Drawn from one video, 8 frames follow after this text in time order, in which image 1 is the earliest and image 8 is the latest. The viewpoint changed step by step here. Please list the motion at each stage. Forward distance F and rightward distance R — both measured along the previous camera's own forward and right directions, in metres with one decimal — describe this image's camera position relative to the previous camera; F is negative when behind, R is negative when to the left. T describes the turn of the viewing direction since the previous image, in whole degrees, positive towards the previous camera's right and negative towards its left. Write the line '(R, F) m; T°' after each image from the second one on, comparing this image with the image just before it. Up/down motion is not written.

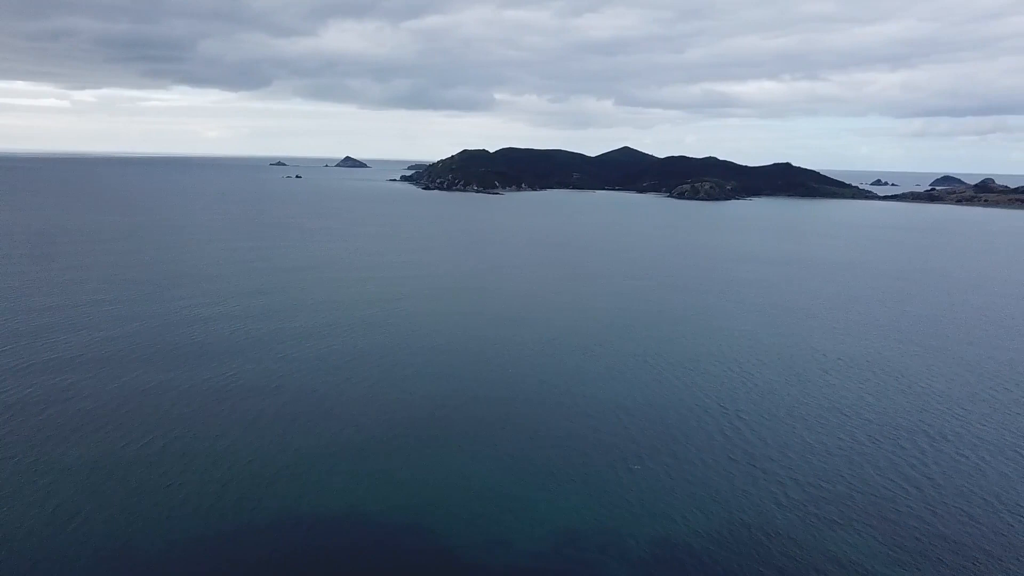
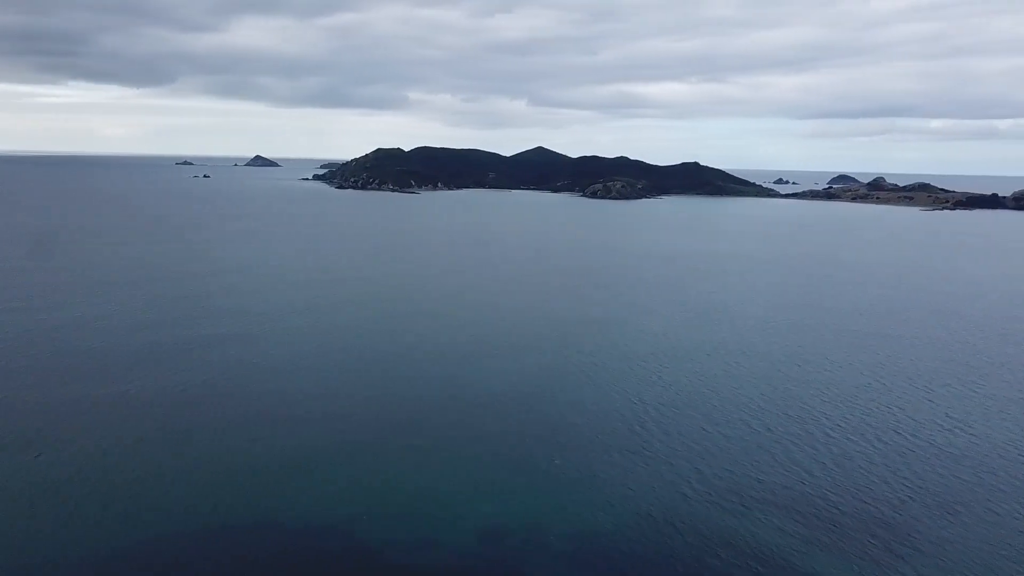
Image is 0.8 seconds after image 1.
(-0.4, -0.3) m; +6°
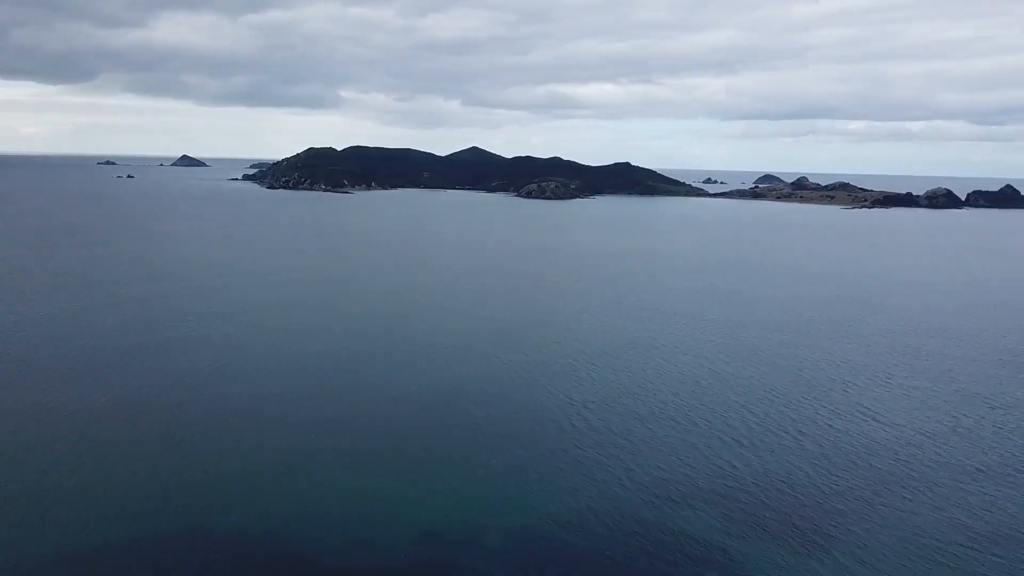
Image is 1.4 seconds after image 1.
(+0.1, -0.4) m; +4°
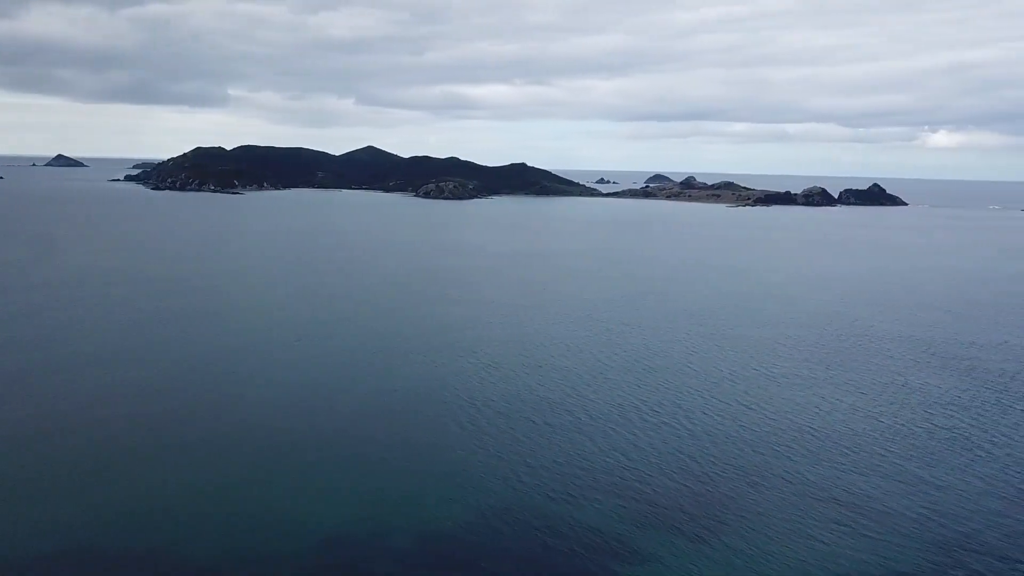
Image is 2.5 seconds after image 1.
(-1.2, -0.5) m; +7°
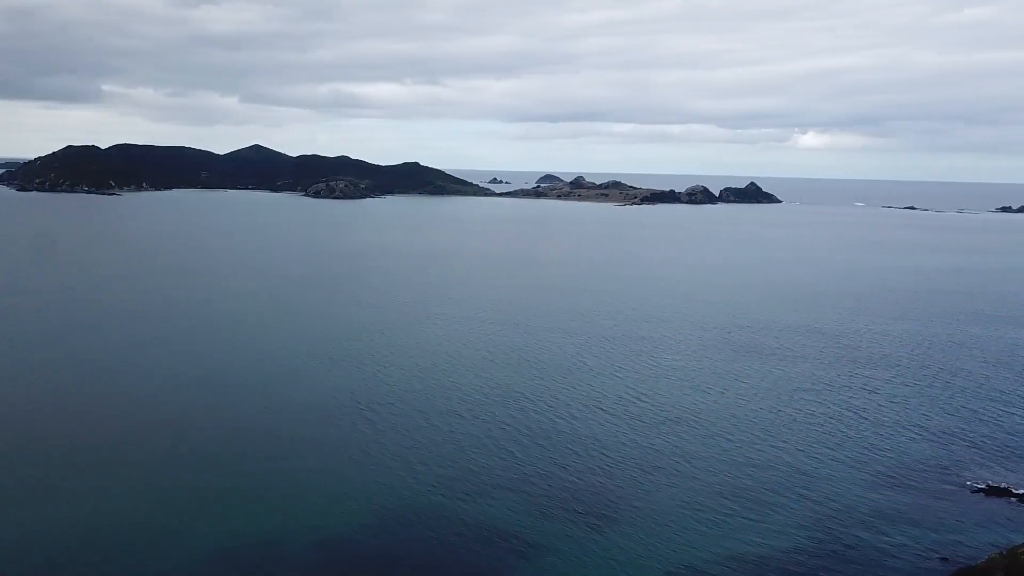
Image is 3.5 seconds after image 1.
(-0.2, -0.7) m; +7°
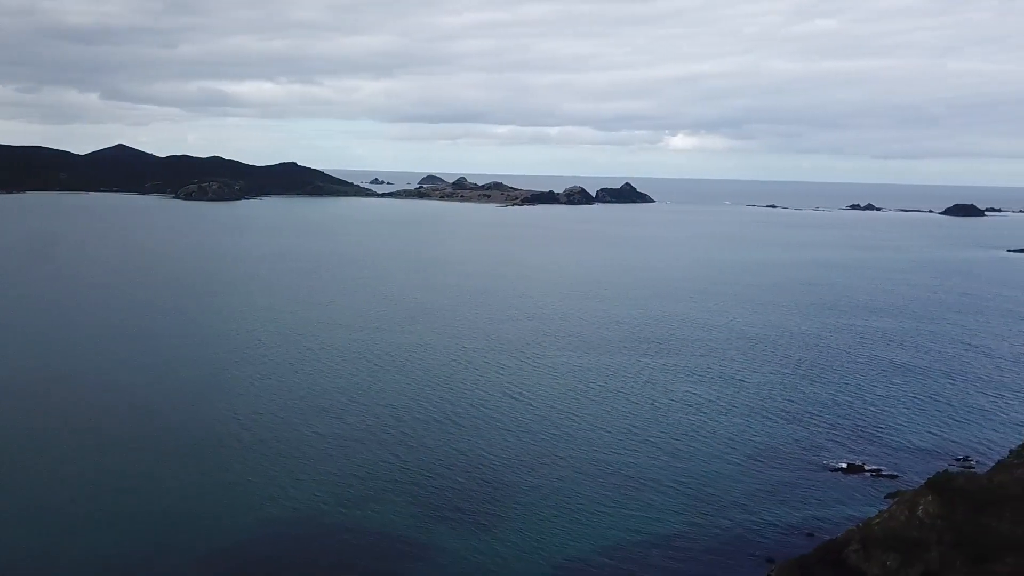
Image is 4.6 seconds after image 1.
(+0.4, -0.8) m; +8°
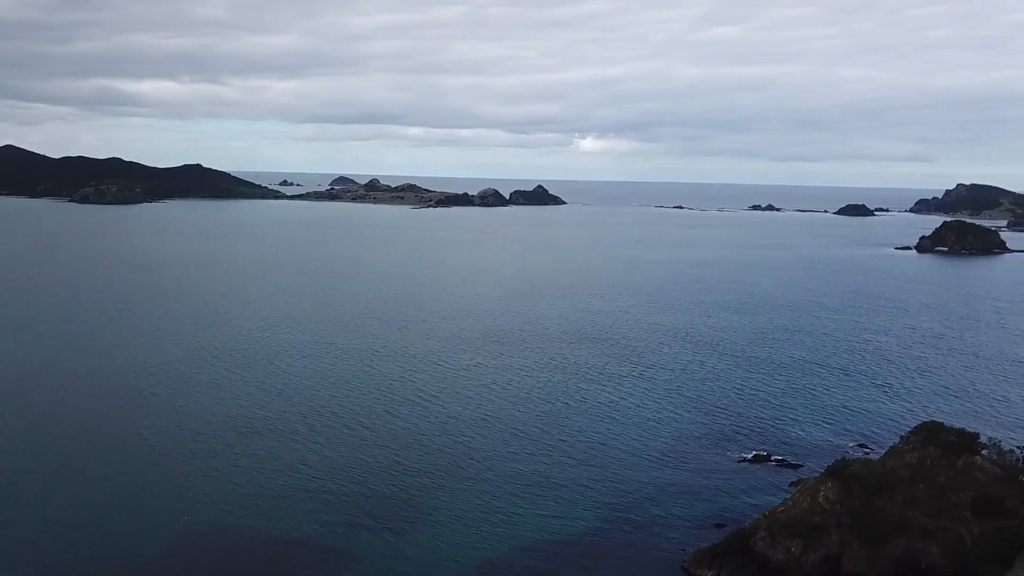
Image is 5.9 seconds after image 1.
(+0.2, -0.4) m; +6°
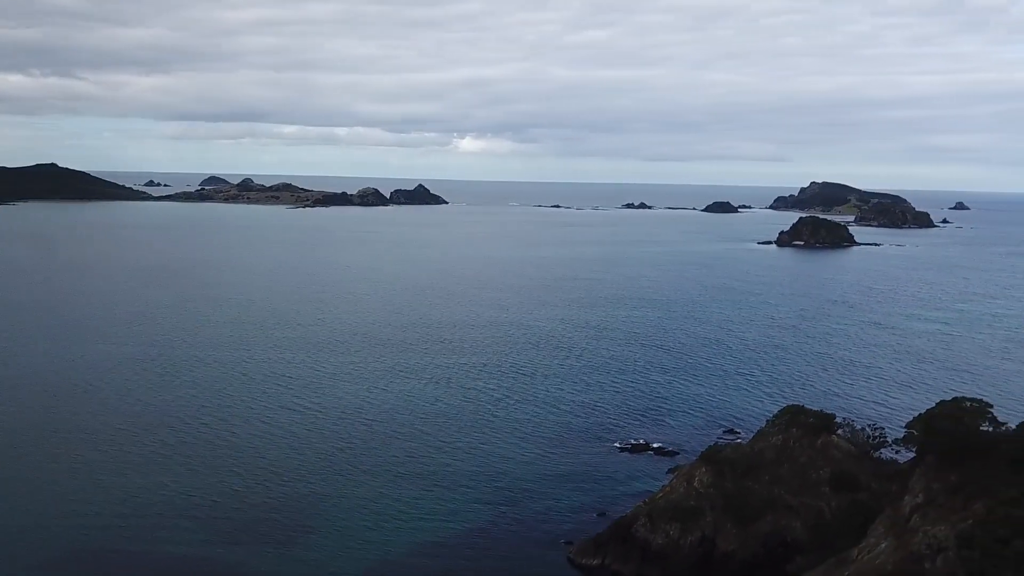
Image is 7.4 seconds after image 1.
(+0.2, -0.5) m; +8°
